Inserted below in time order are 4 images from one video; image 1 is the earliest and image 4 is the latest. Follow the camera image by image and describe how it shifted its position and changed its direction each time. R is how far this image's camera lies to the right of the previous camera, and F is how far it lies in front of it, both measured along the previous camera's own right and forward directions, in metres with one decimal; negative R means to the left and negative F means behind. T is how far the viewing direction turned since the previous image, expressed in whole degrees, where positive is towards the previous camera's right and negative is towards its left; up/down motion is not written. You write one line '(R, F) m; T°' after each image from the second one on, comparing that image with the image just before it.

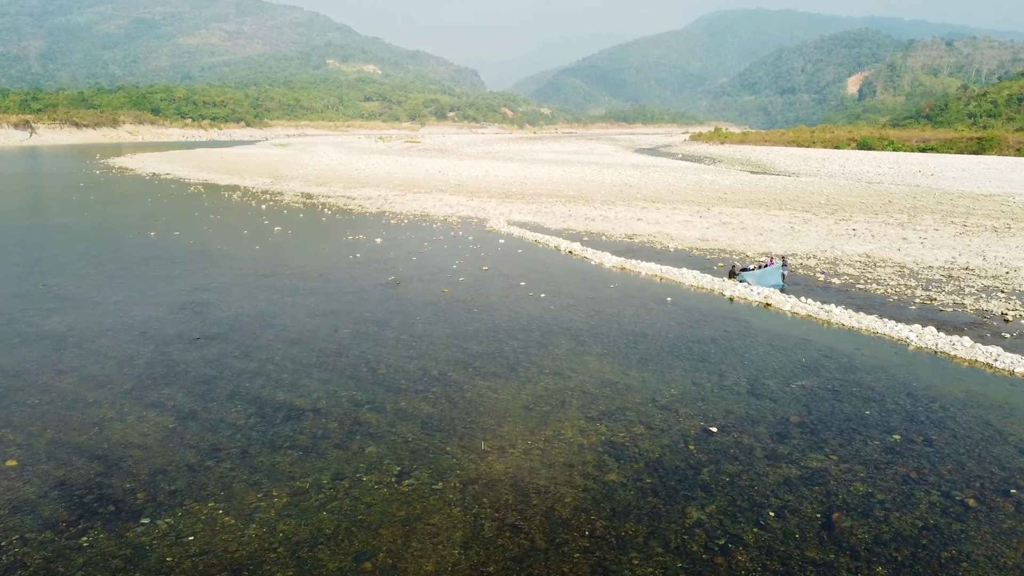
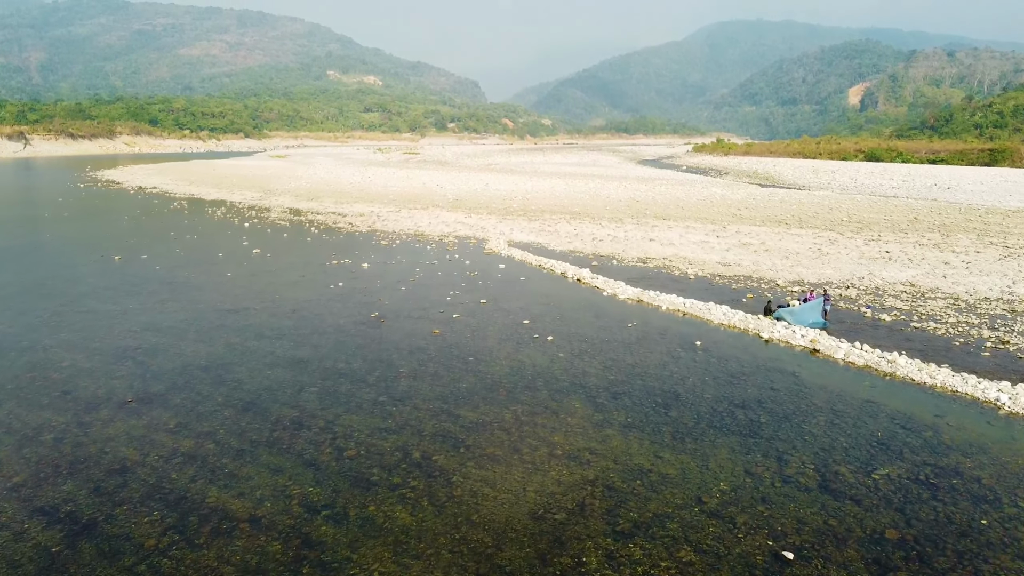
(0.0, +1.7) m; 0°
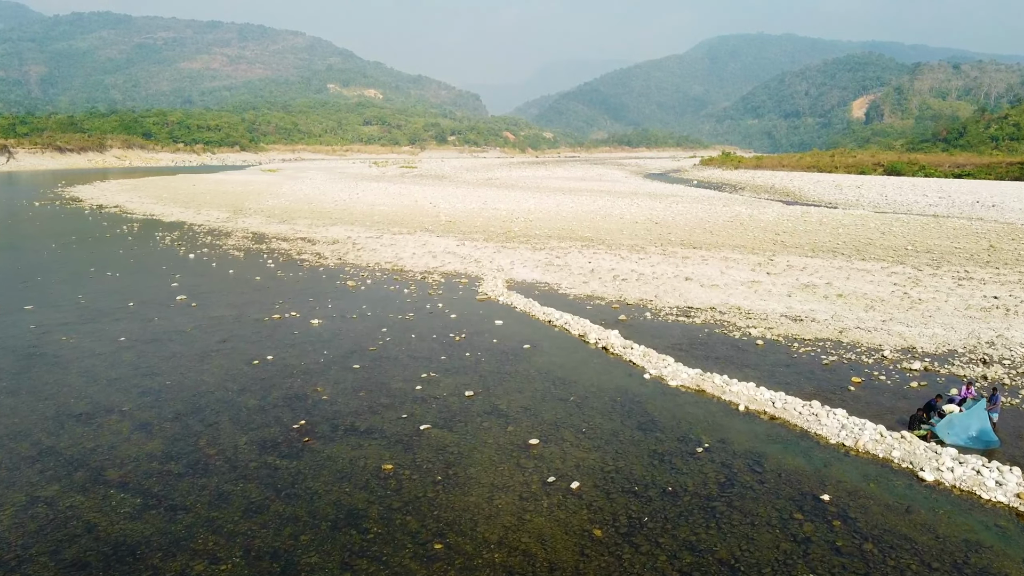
(0.0, +3.9) m; 0°
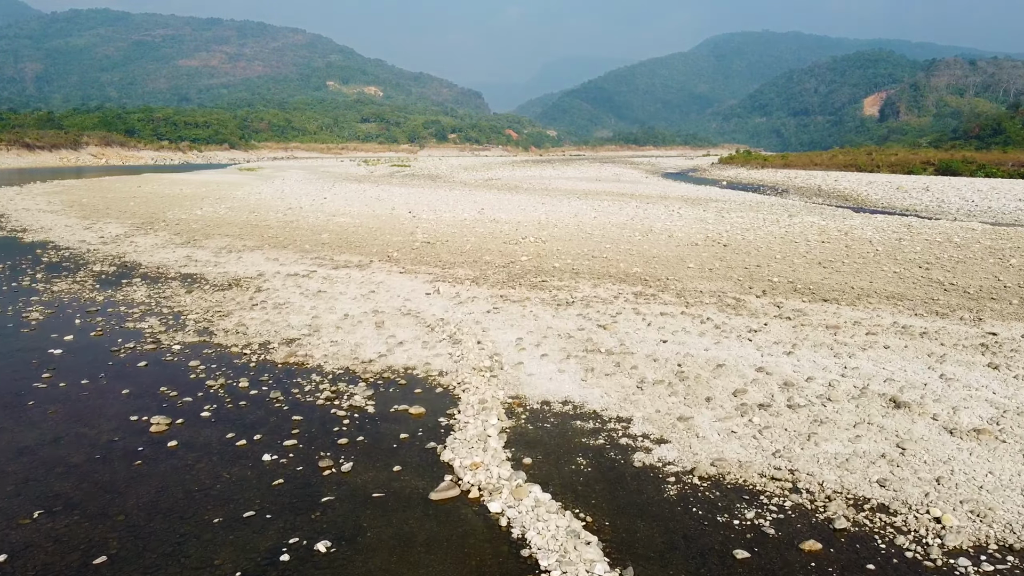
(-0.1, +8.3) m; 0°
